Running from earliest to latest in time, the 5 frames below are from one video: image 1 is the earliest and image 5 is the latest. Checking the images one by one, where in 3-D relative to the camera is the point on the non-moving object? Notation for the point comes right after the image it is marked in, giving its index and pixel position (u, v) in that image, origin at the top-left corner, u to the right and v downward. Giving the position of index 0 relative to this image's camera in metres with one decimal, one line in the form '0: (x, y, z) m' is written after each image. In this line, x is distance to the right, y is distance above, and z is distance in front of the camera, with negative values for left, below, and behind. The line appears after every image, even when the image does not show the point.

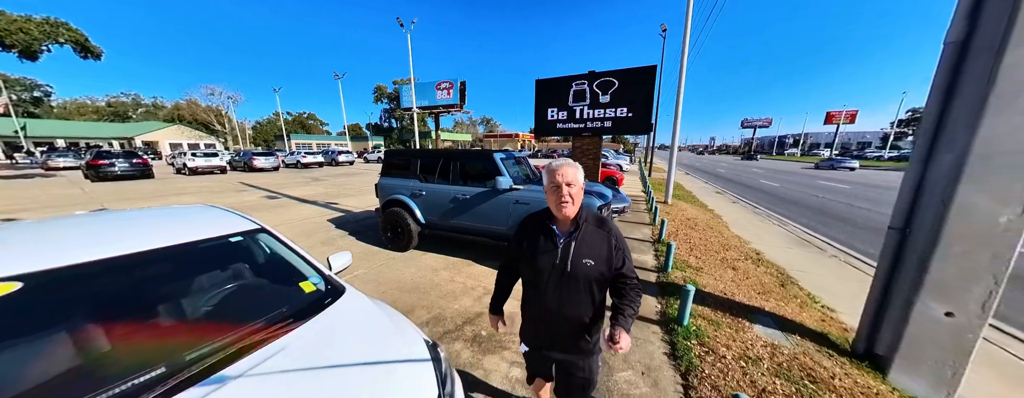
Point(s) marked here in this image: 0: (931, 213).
0: (+3.1, -0.1, +1.9) m
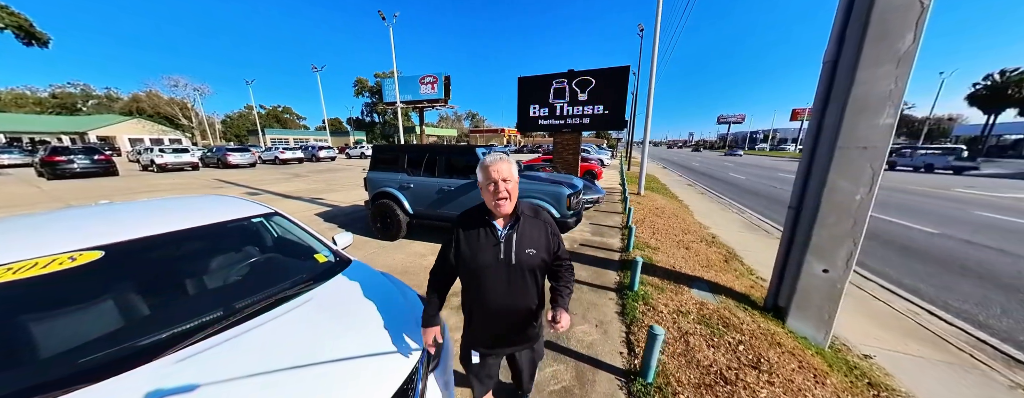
0: (+2.9, +0.1, +2.5) m
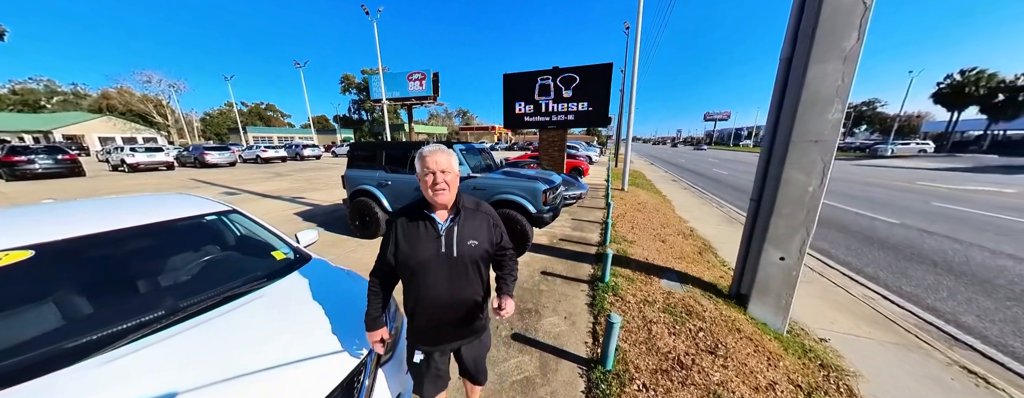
0: (+2.6, +0.2, +2.6) m
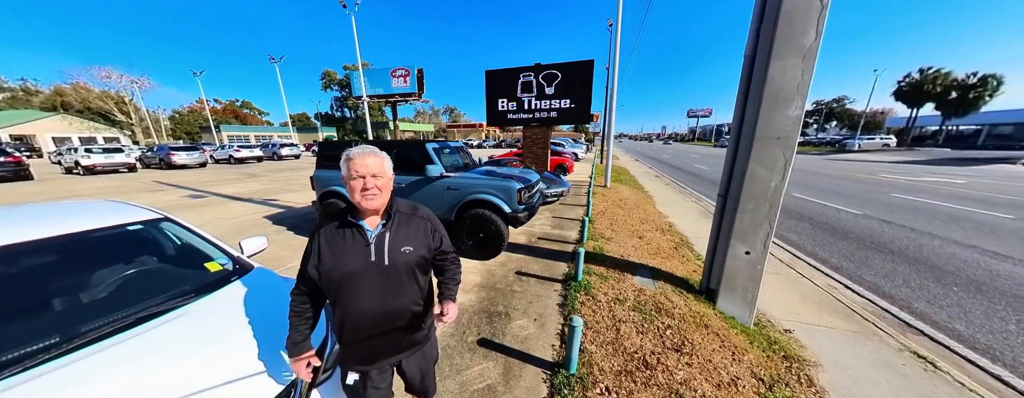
0: (+2.3, +0.2, +2.6) m
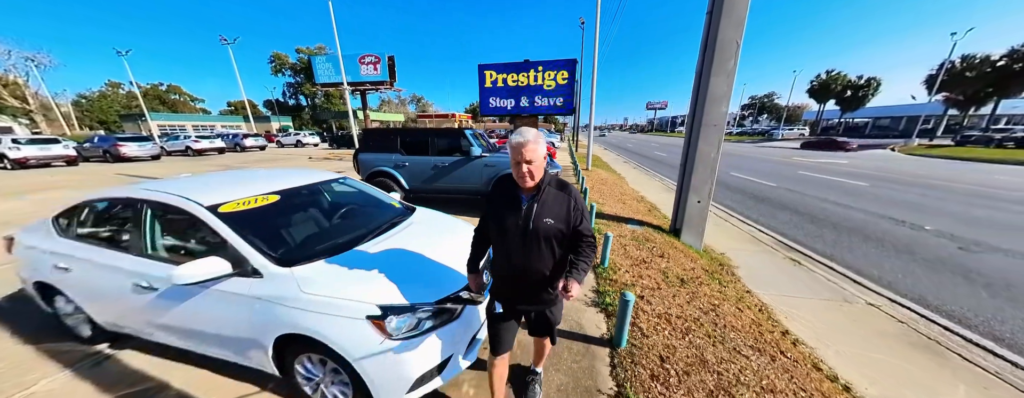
0: (+2.9, +0.7, +4.0) m
